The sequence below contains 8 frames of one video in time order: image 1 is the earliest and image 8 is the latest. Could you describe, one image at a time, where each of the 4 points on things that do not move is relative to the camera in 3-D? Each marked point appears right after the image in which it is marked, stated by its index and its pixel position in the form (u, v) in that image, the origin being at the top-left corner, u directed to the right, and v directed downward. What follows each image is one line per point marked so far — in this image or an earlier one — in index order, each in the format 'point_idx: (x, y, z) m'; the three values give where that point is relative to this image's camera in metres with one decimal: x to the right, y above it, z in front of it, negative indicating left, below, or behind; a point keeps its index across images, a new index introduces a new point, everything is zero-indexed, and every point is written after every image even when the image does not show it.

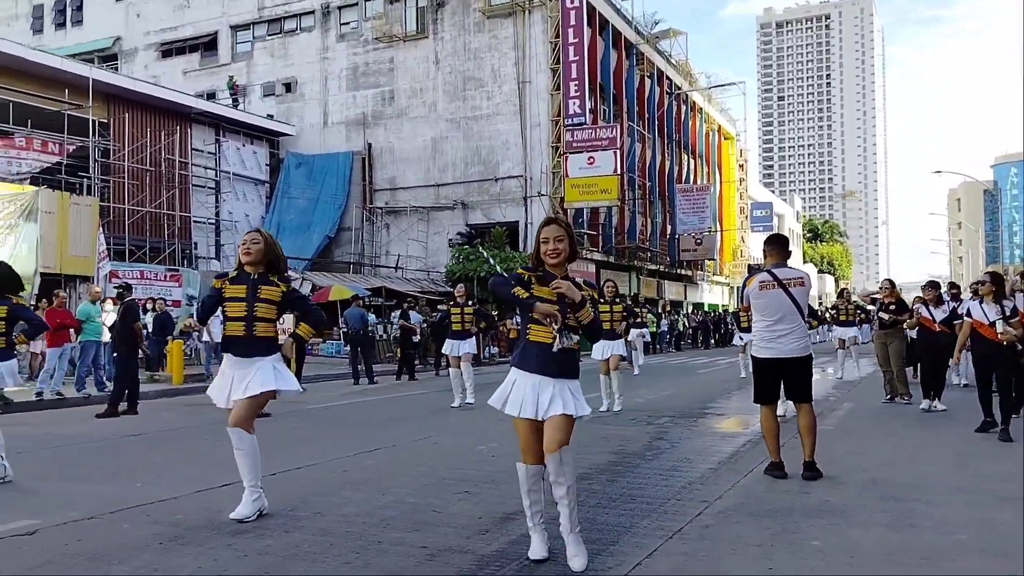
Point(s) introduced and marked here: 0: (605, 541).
0: (+0.6, -1.6, +5.4) m
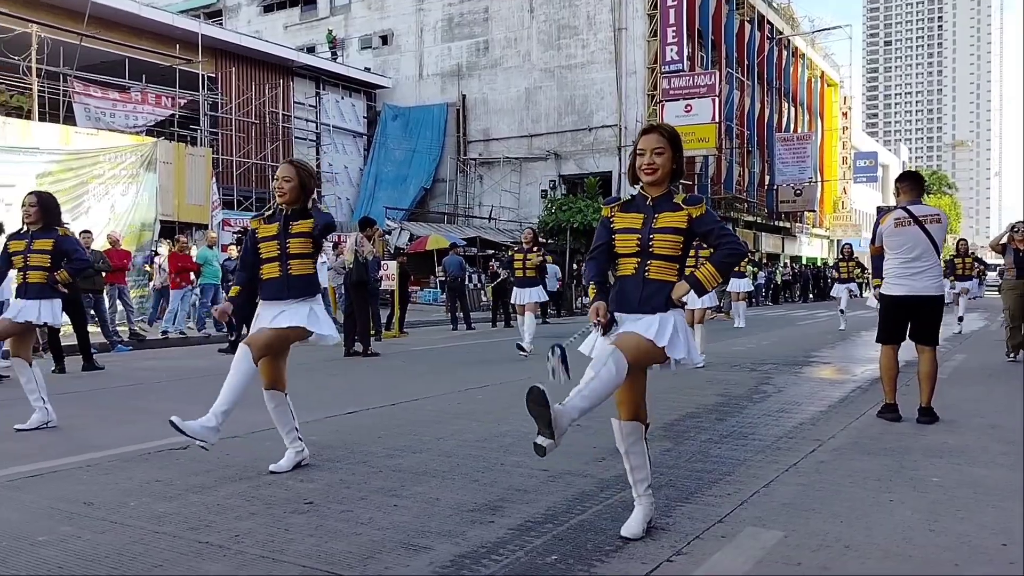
0: (+1.4, -1.2, +5.5) m
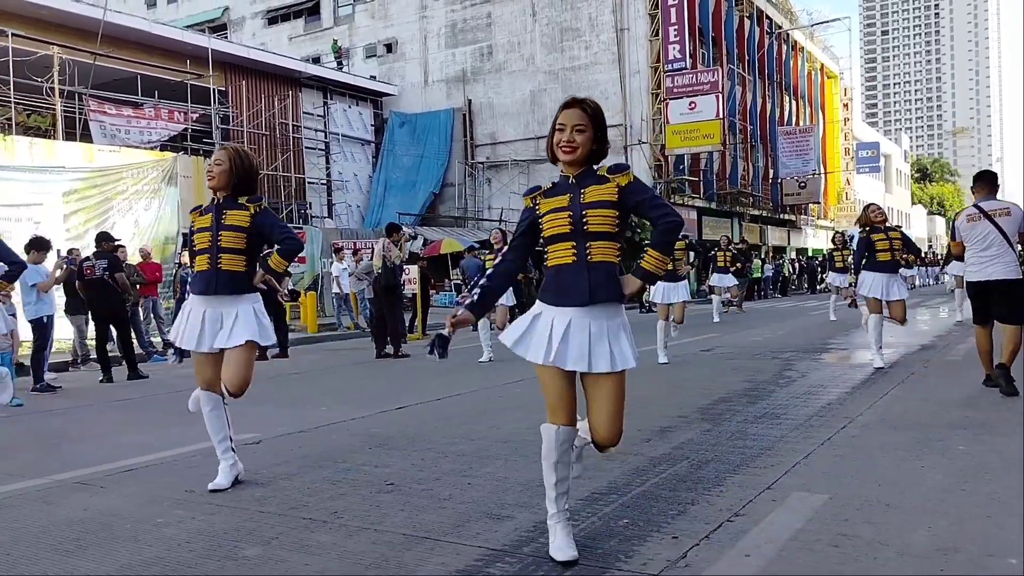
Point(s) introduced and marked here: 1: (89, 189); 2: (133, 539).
0: (+1.7, -1.1, +5.9) m
1: (-9.1, +2.1, +18.3) m
2: (-1.8, -1.2, +4.0) m
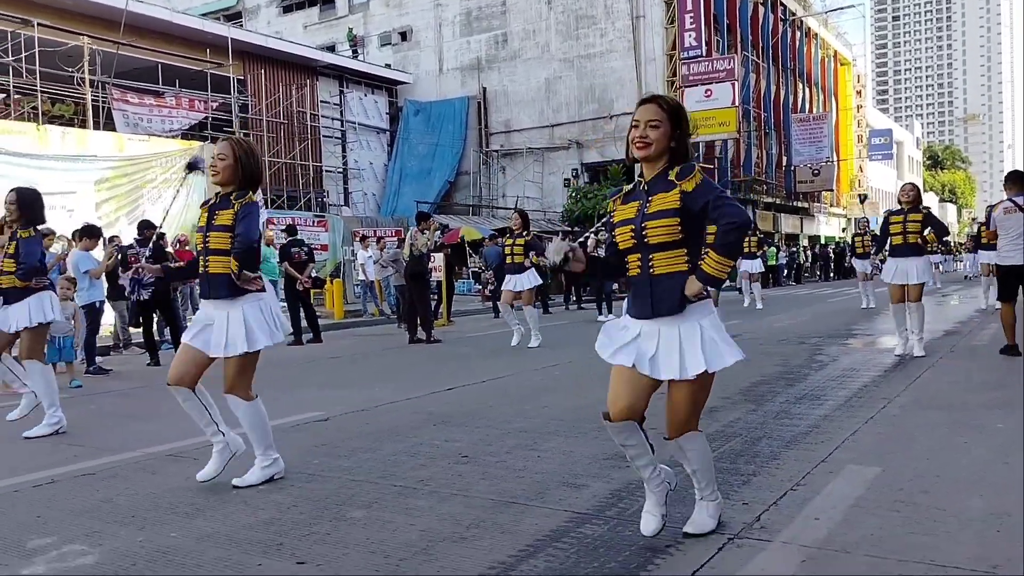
0: (+2.2, -1.0, +6.2) m
1: (-8.6, +2.4, +18.7) m
2: (-1.4, -1.1, +4.3) m
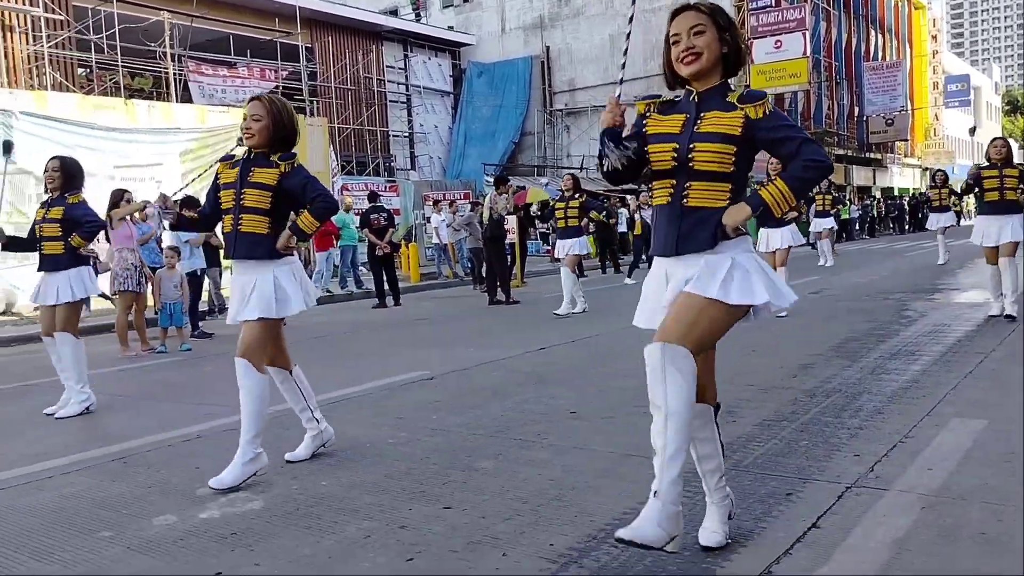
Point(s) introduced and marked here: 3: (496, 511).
0: (+2.9, -0.7, +6.3) m
1: (-7.0, +3.1, +19.3) m
2: (-0.7, -0.9, +4.7) m
3: (-0.1, -1.0, +3.8) m
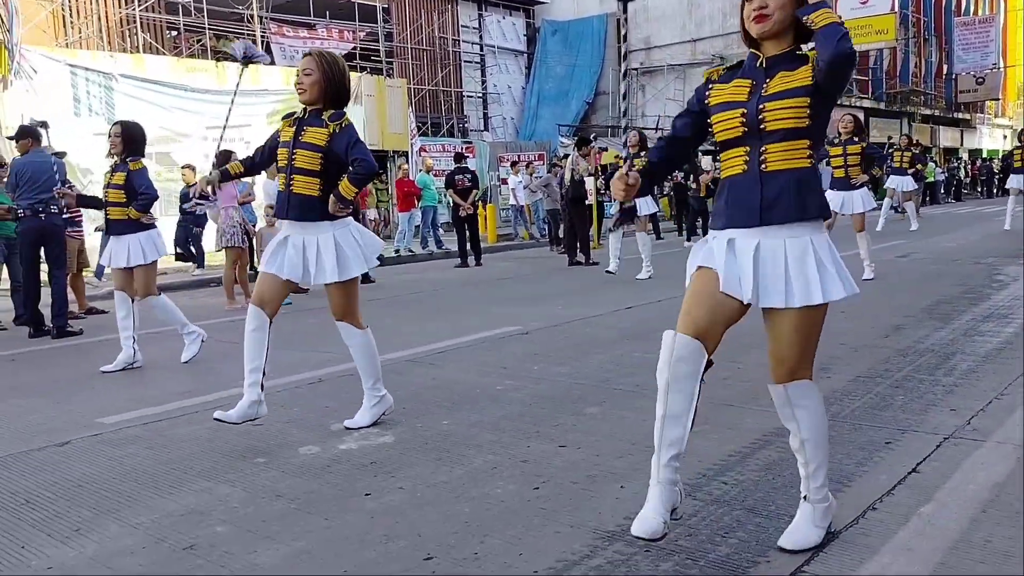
0: (+3.6, -0.4, +6.4) m
1: (-5.2, +4.1, +19.9) m
2: (-0.1, -0.7, +5.1) m
3: (+0.5, -0.8, +4.1) m
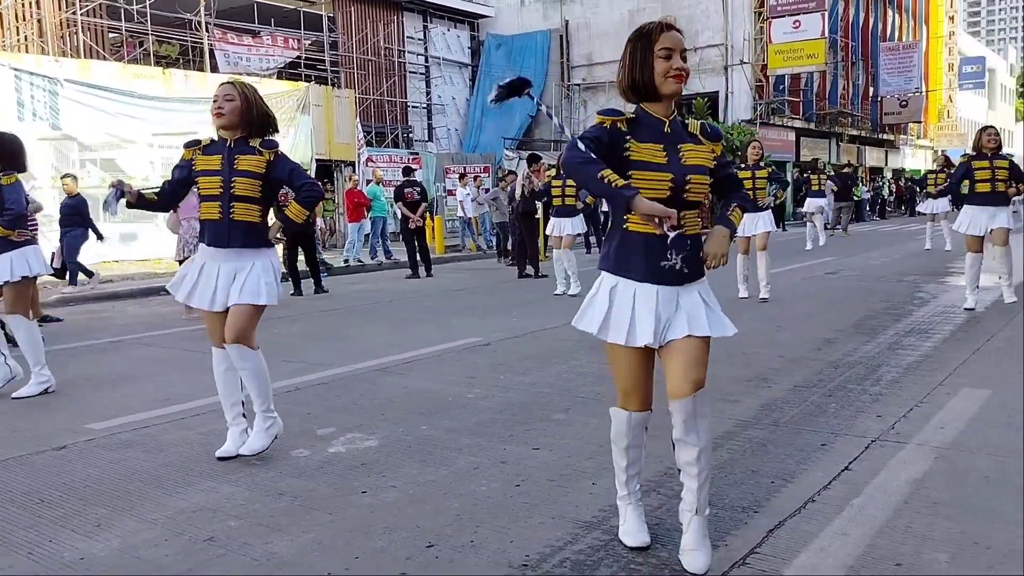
0: (+3.4, -0.5, +7.0) m
1: (-6.4, +3.9, +19.9) m
2: (-0.3, -0.8, +5.4) m
3: (+0.4, -0.9, +4.5) m
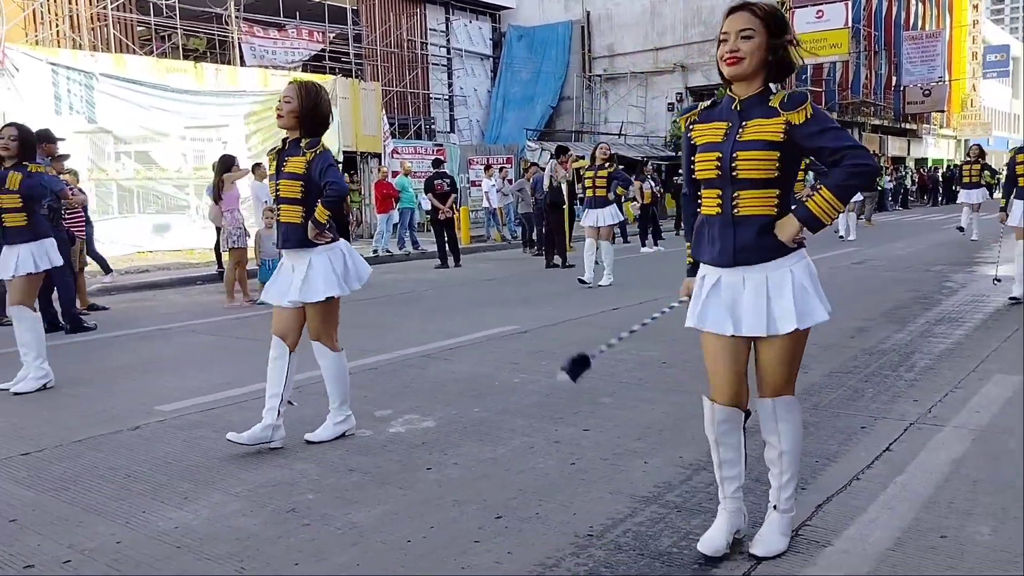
0: (+3.7, -0.5, +7.1) m
1: (-5.8, +4.2, +20.2) m
2: (0.0, -0.7, +5.6) m
3: (+0.6, -0.8, +4.7) m
